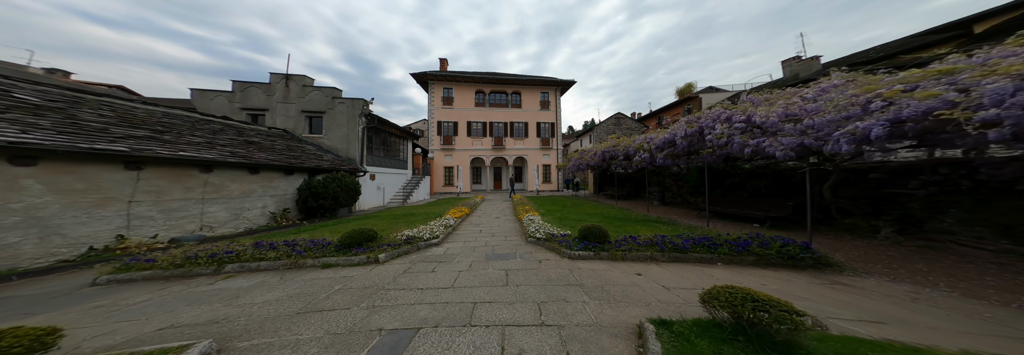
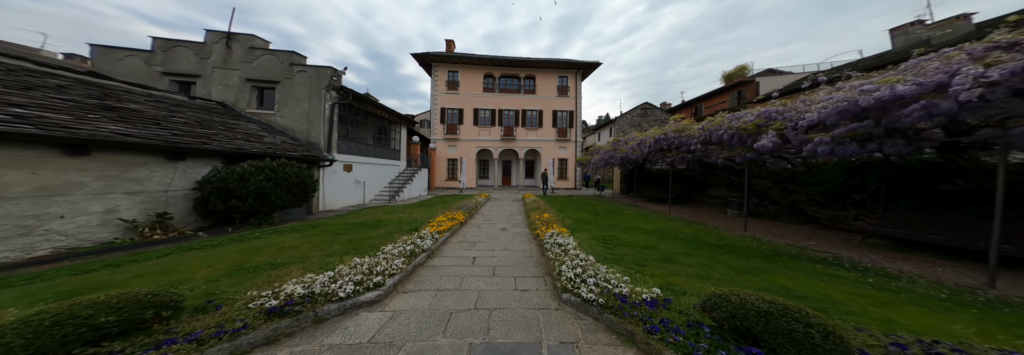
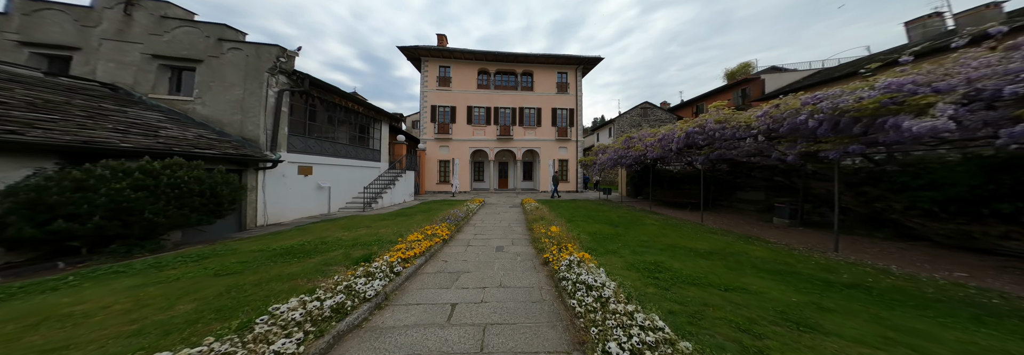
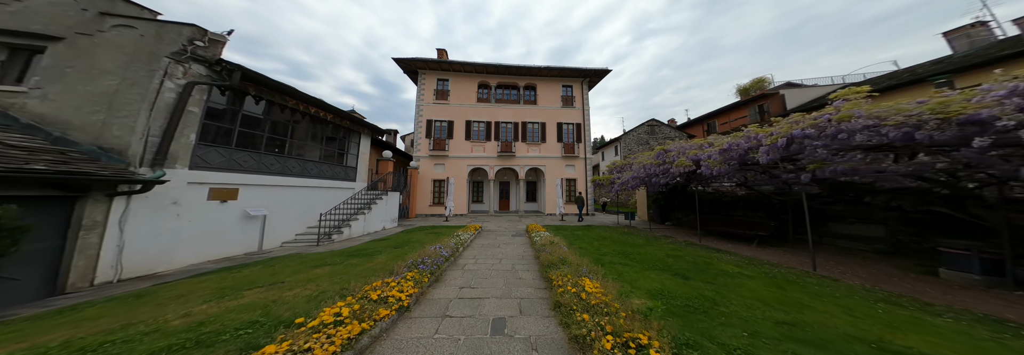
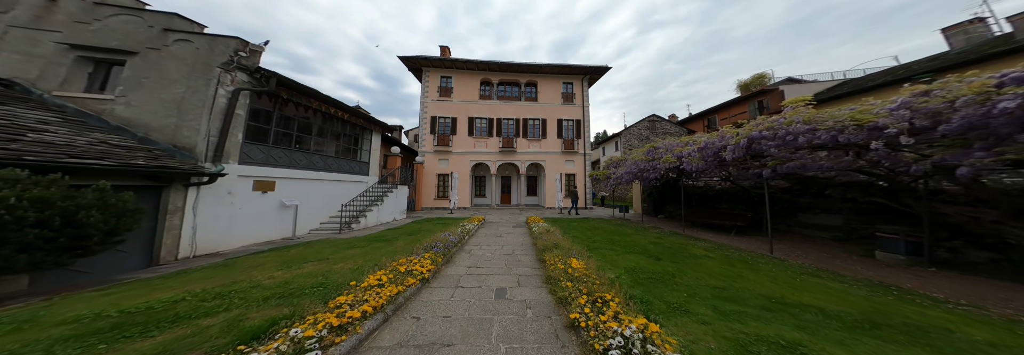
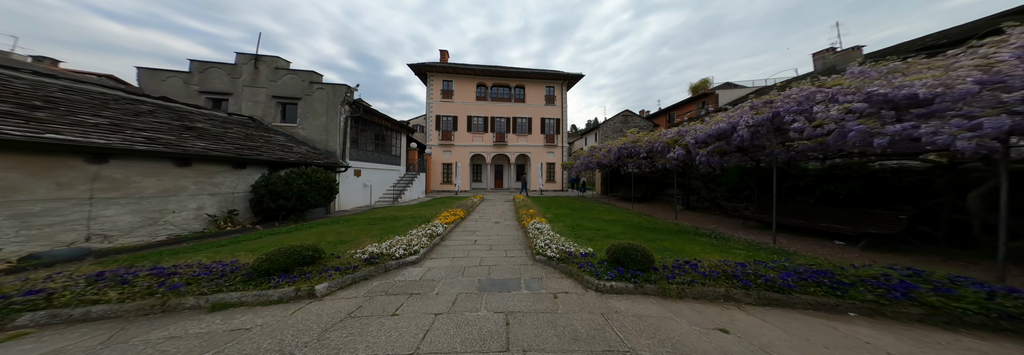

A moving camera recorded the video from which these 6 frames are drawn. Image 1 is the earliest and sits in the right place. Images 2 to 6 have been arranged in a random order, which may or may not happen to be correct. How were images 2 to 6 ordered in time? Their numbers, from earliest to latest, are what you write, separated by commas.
6, 2, 3, 5, 4
